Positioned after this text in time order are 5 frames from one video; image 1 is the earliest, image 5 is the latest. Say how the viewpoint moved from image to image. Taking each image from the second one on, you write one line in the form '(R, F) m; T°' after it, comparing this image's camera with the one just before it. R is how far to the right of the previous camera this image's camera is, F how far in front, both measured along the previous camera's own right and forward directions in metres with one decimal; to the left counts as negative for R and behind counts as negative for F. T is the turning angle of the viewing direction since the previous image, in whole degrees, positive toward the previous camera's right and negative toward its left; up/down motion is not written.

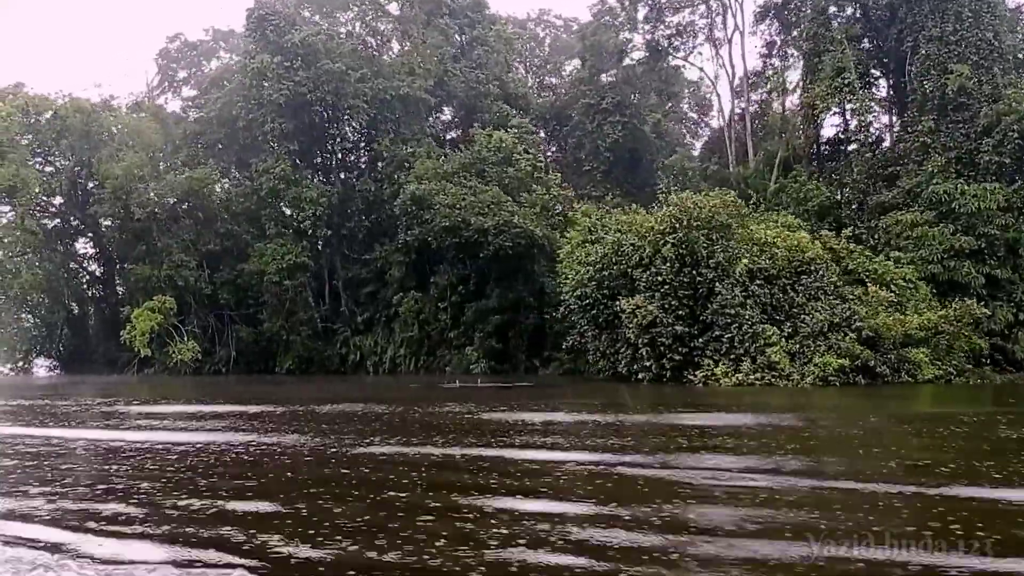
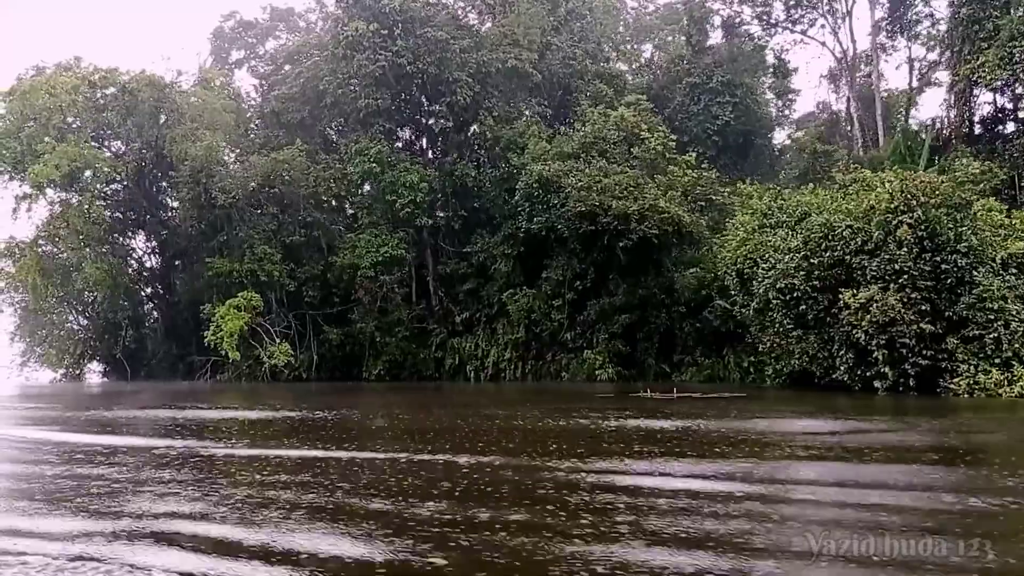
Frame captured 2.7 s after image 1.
(-3.1, +2.9) m; 0°
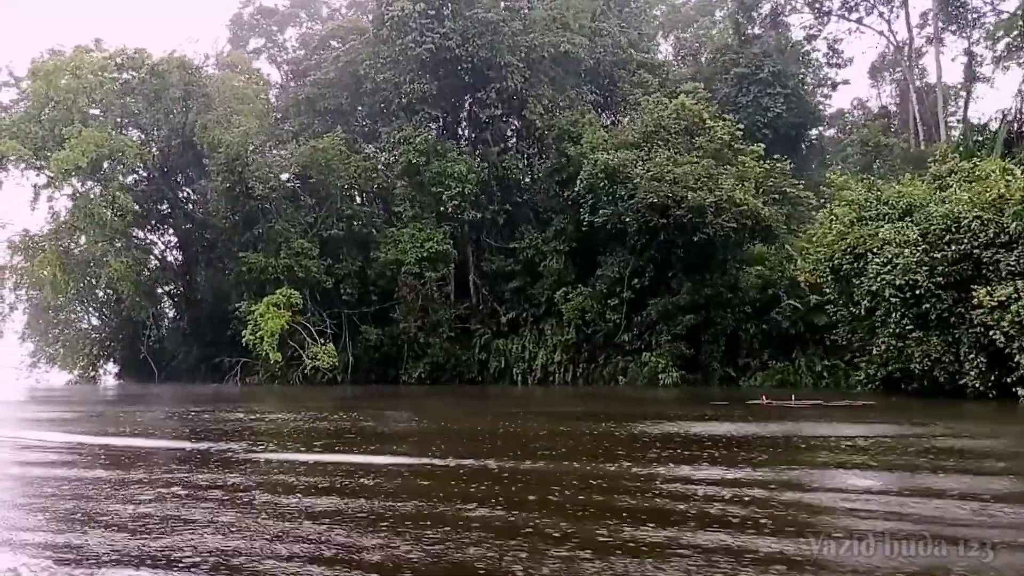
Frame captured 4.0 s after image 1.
(-1.5, +1.5) m; +1°
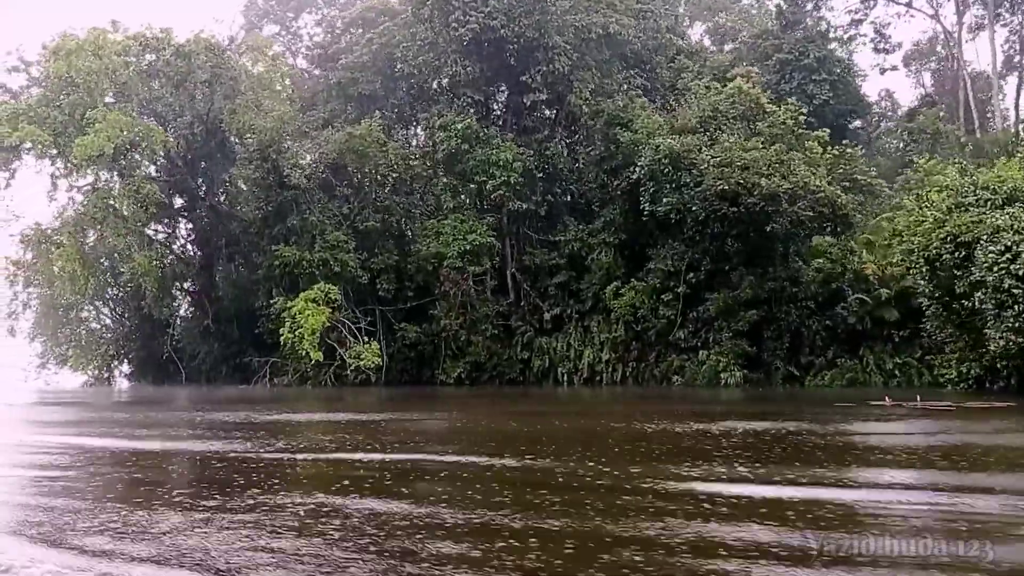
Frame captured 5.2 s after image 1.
(-1.3, +1.3) m; +1°
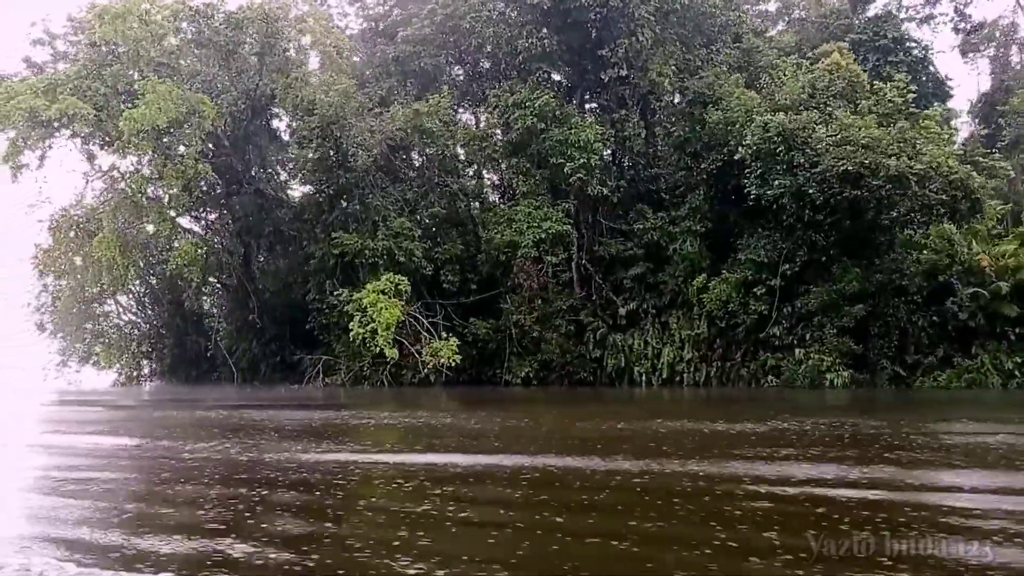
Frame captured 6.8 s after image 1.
(-1.9, +1.8) m; +1°
